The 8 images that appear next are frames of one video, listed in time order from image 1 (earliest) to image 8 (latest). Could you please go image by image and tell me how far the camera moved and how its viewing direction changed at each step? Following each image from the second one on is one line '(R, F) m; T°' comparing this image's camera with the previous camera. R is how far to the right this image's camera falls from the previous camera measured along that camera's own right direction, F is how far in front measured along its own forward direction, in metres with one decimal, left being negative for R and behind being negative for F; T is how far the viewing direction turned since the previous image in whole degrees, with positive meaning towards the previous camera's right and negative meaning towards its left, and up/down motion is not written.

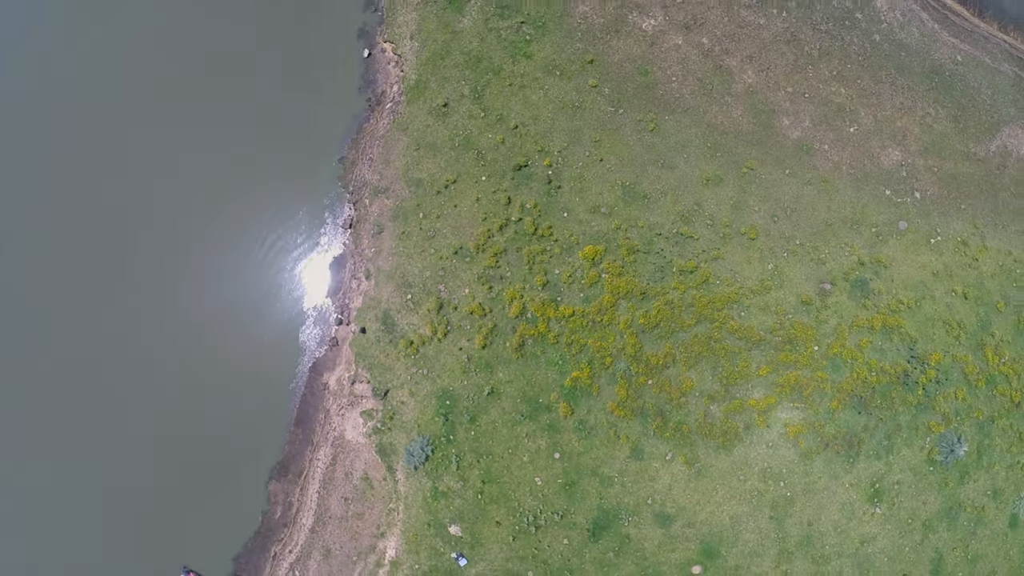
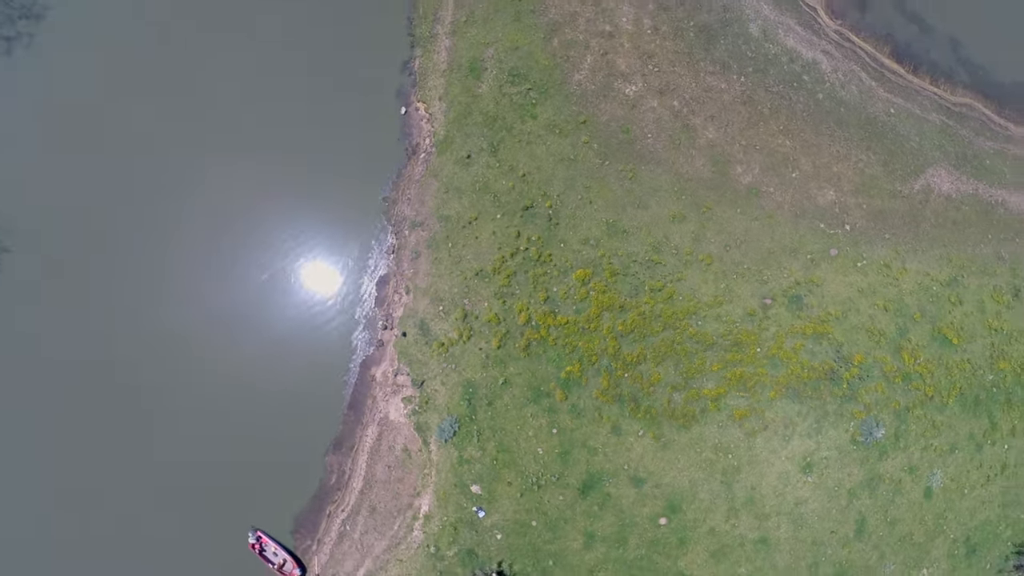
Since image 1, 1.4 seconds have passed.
(0.0, -3.6) m; -1°
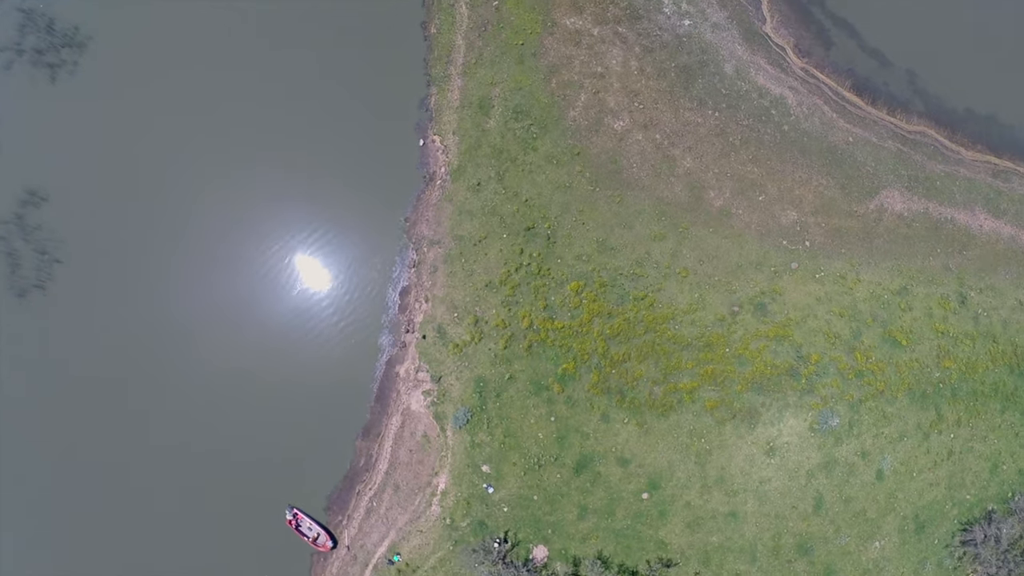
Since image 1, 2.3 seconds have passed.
(0.0, -2.7) m; 0°
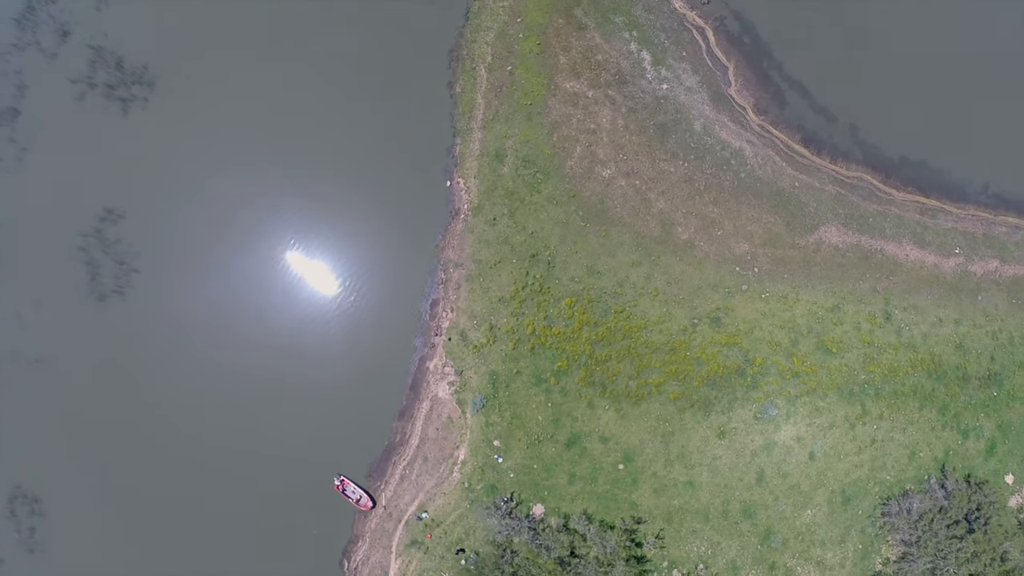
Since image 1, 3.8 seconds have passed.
(-0.2, -5.2) m; 0°
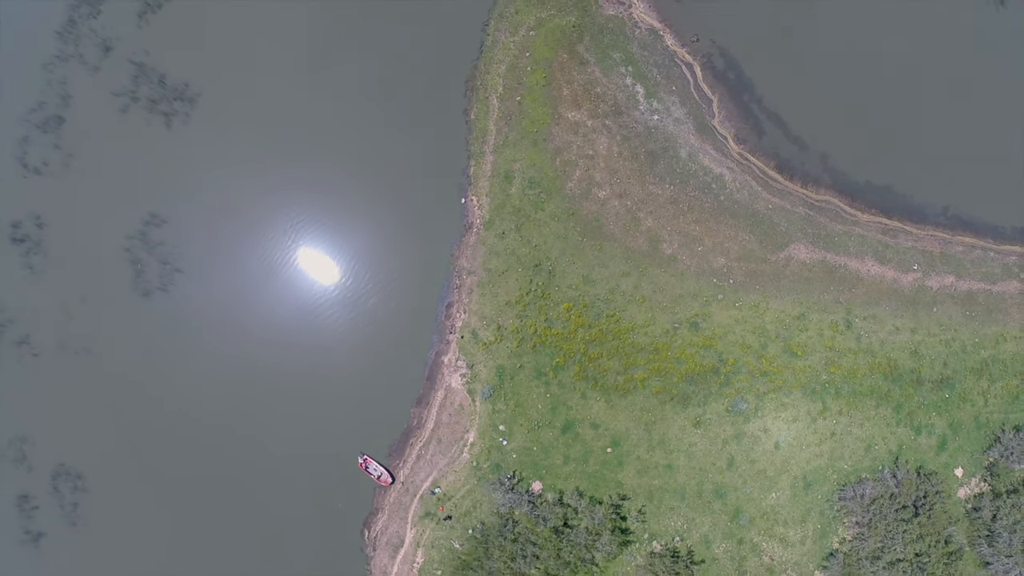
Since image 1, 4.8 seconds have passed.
(-0.2, -3.7) m; 0°
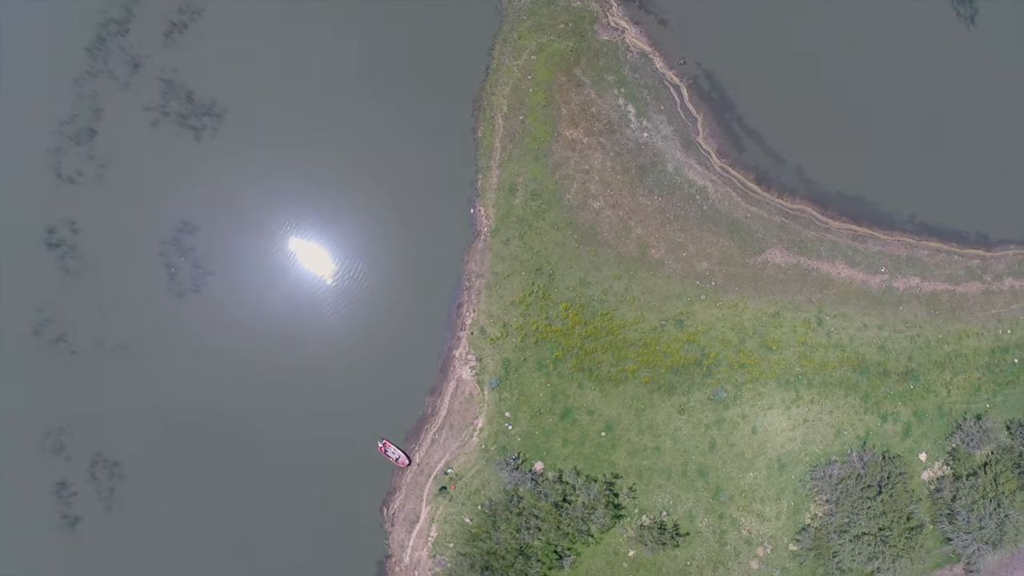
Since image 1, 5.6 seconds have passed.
(-0.3, -3.3) m; 0°
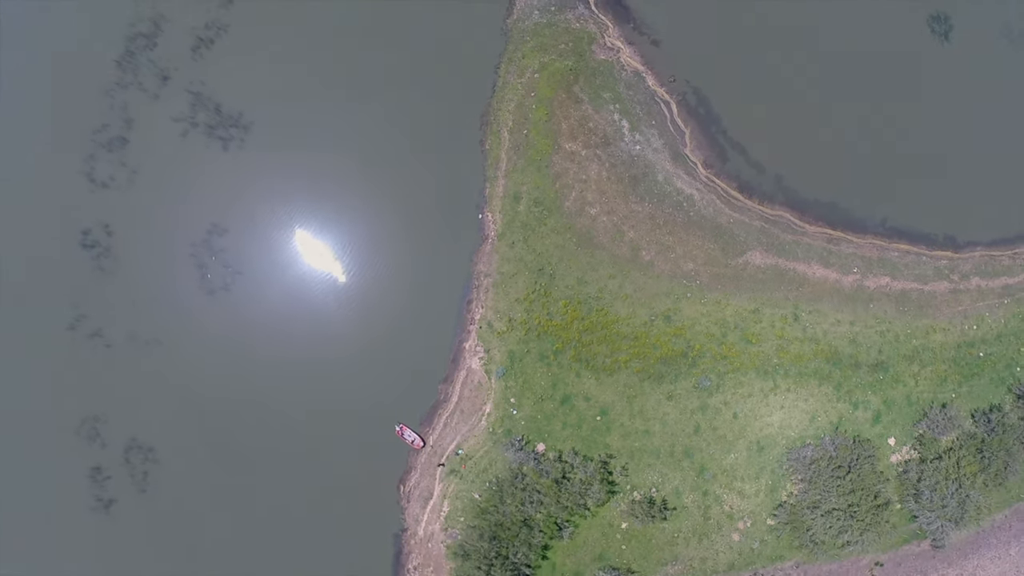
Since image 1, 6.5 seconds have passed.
(-0.3, -3.5) m; 0°
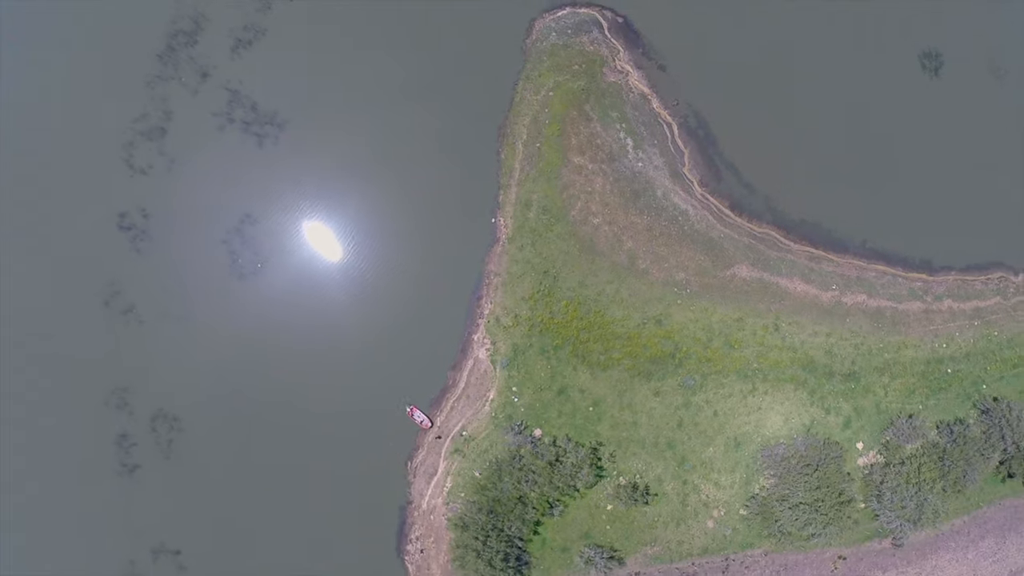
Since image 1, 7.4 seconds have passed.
(-0.4, -3.6) m; 0°
